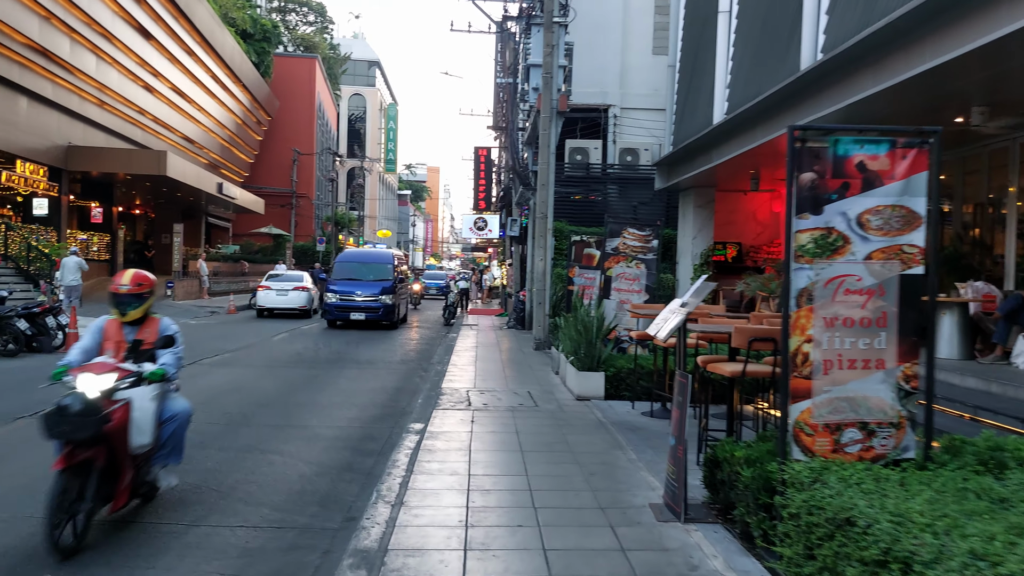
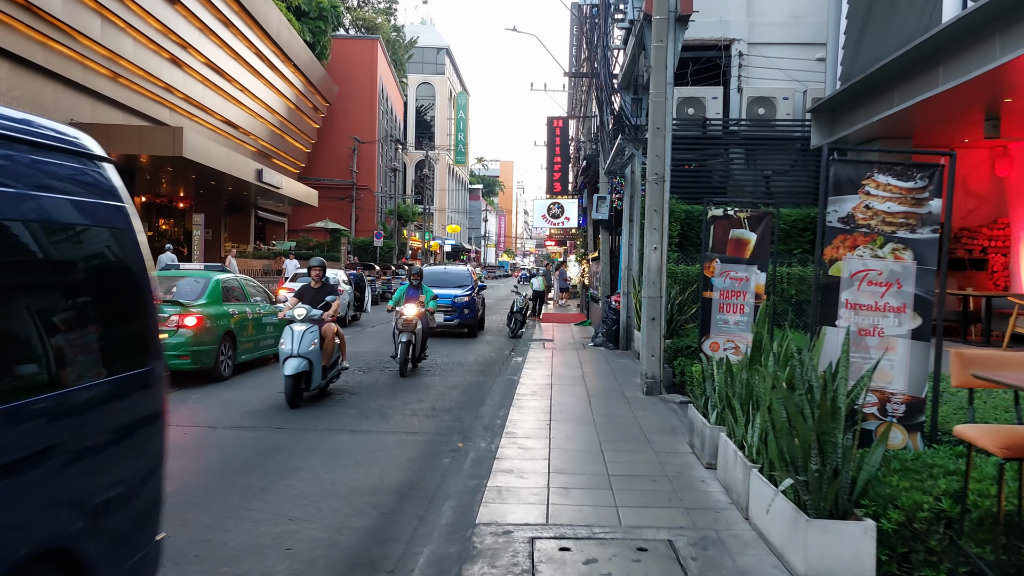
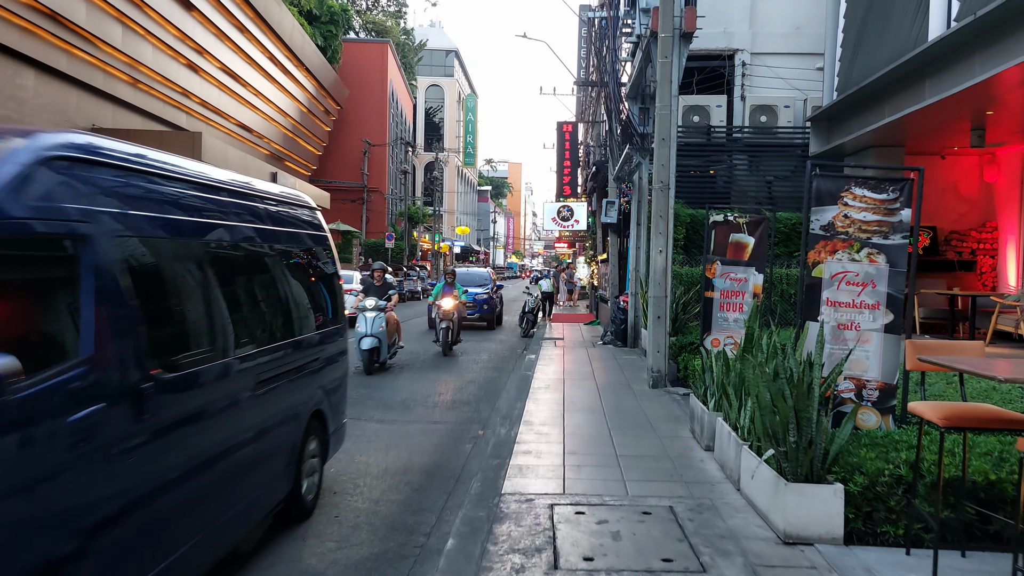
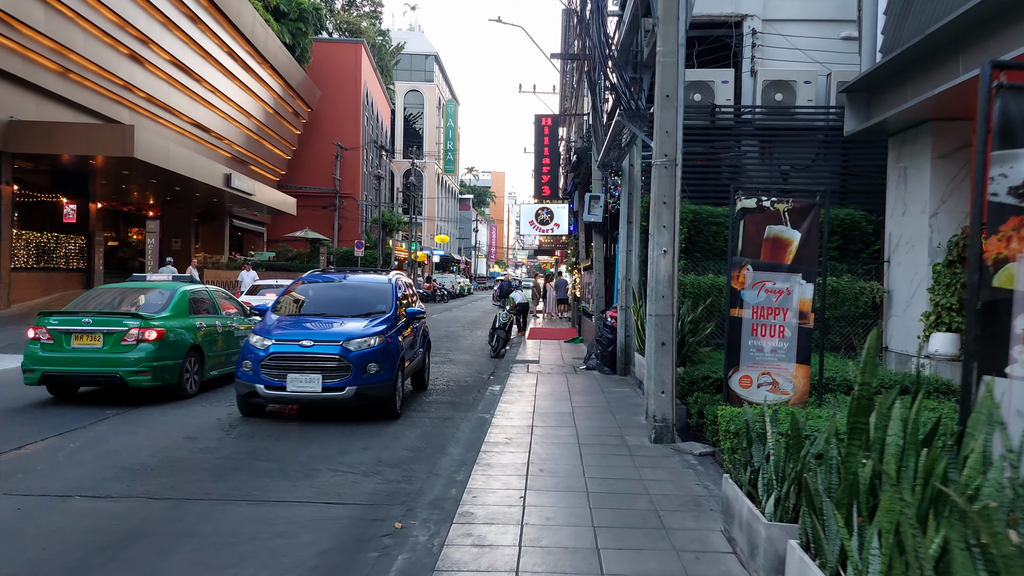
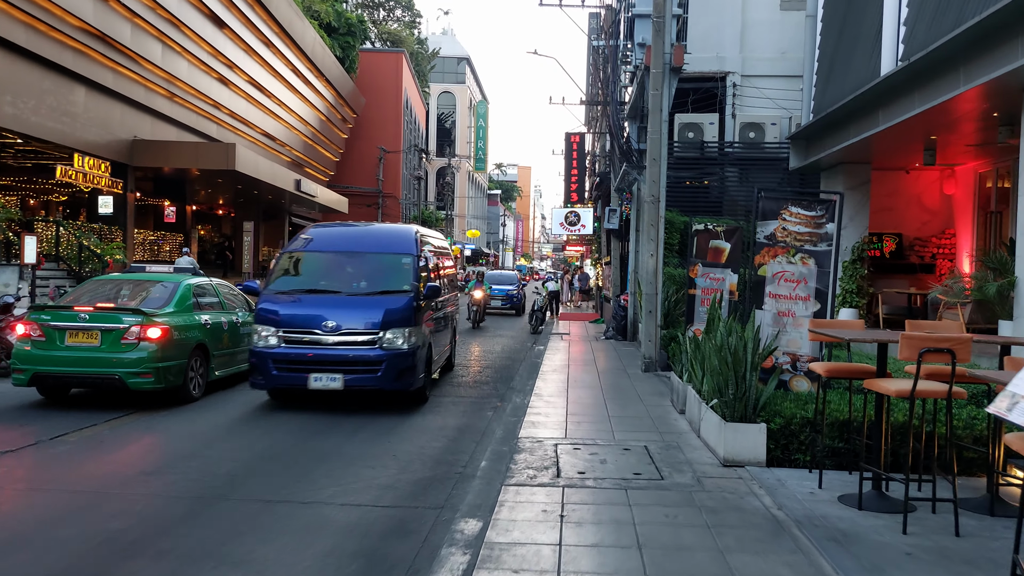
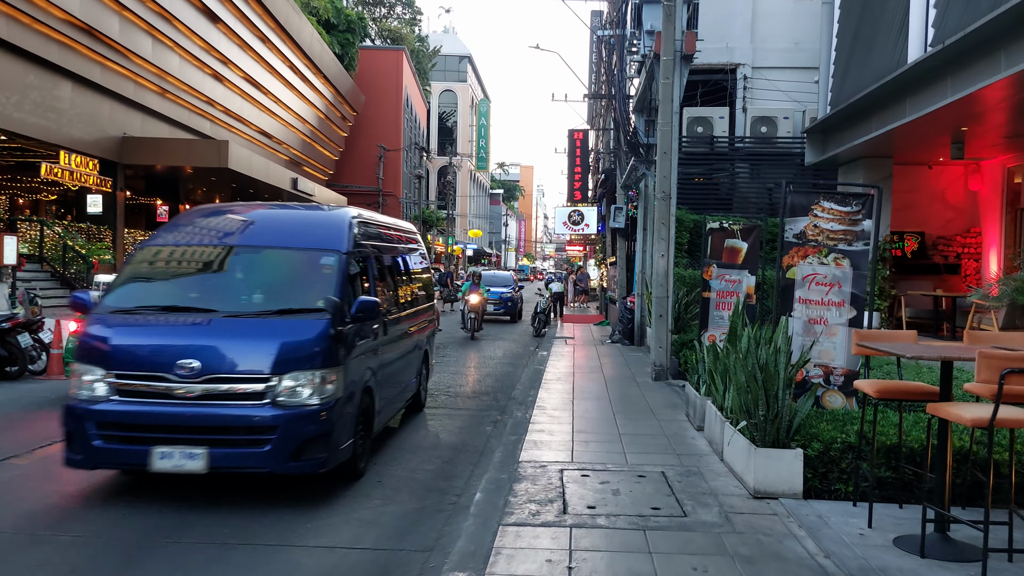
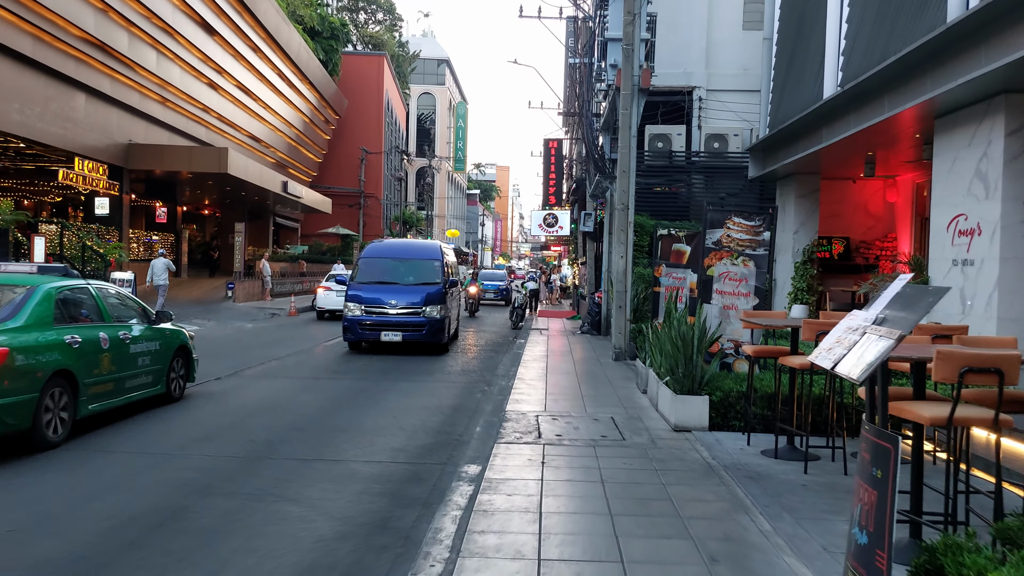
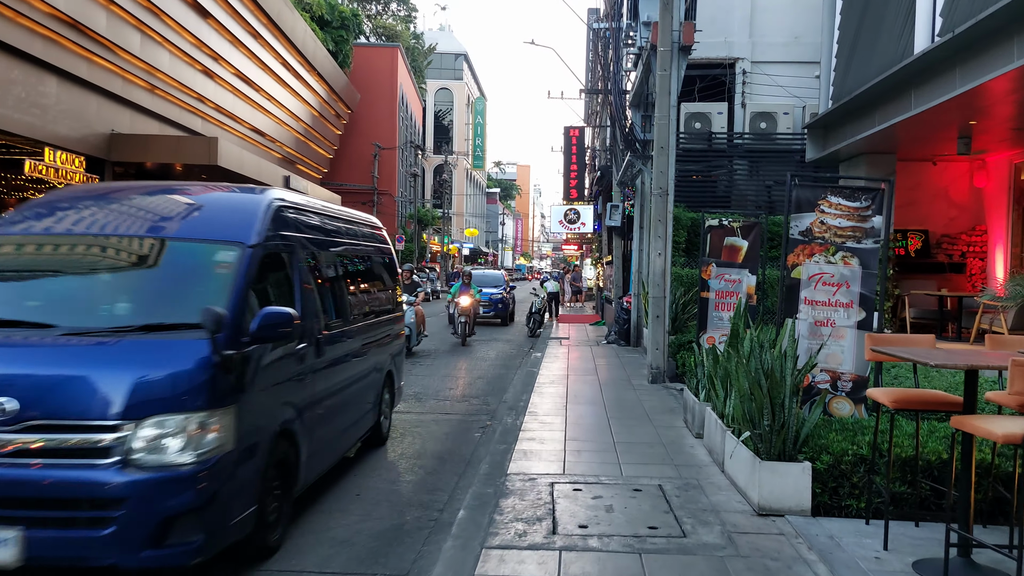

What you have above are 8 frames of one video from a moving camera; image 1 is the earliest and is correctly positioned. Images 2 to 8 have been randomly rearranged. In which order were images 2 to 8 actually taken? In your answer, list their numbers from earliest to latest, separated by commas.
7, 5, 6, 8, 3, 2, 4
